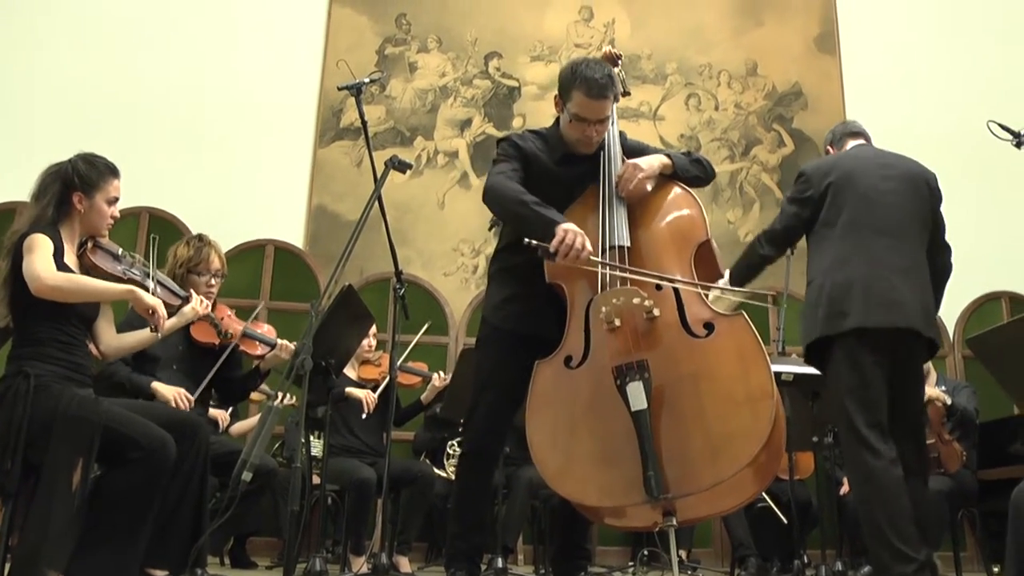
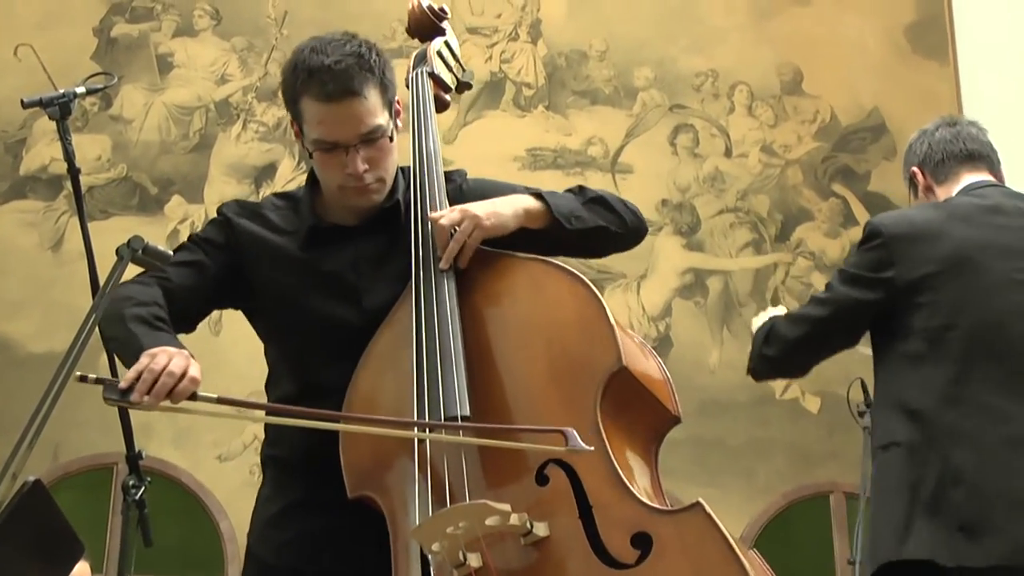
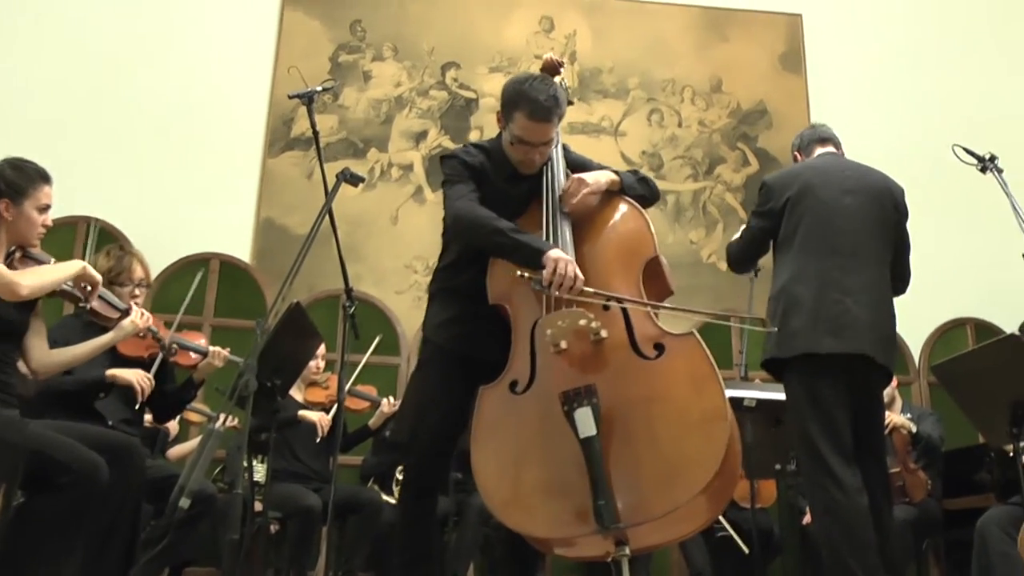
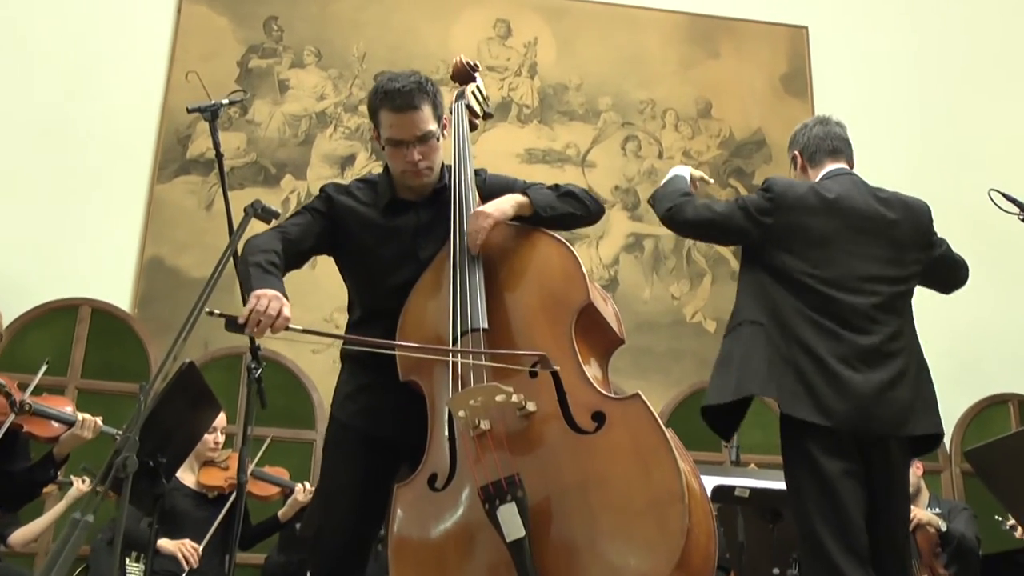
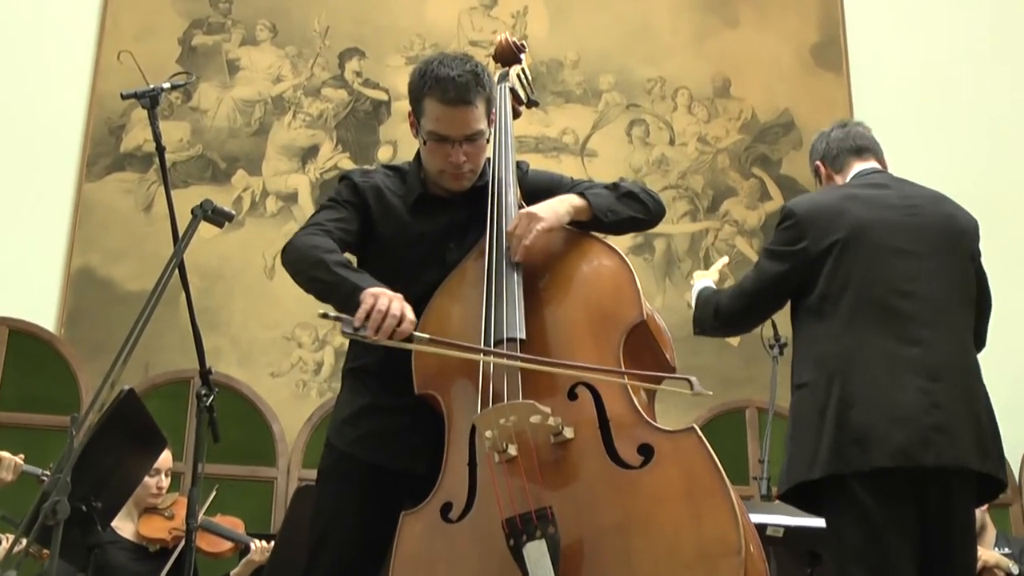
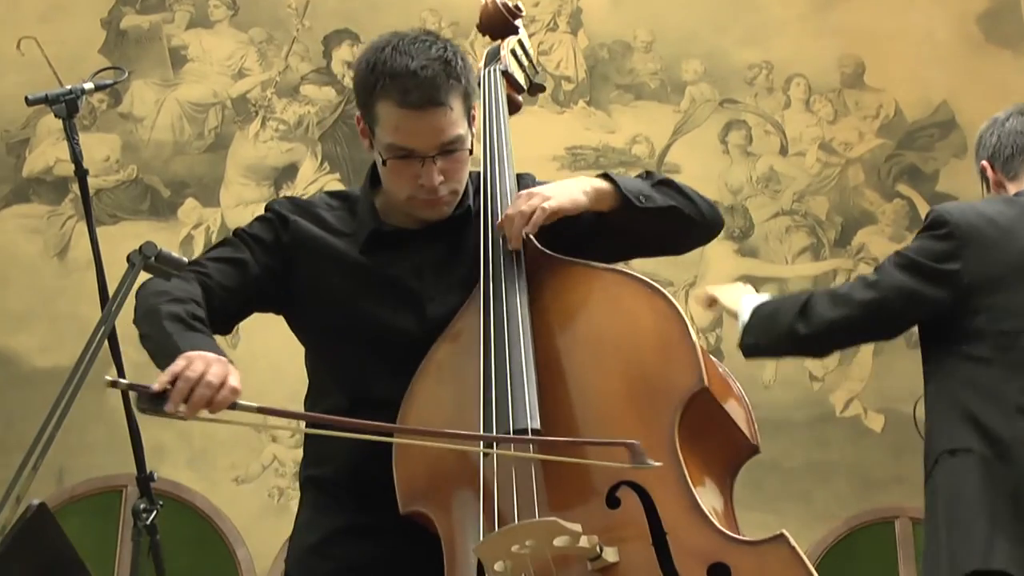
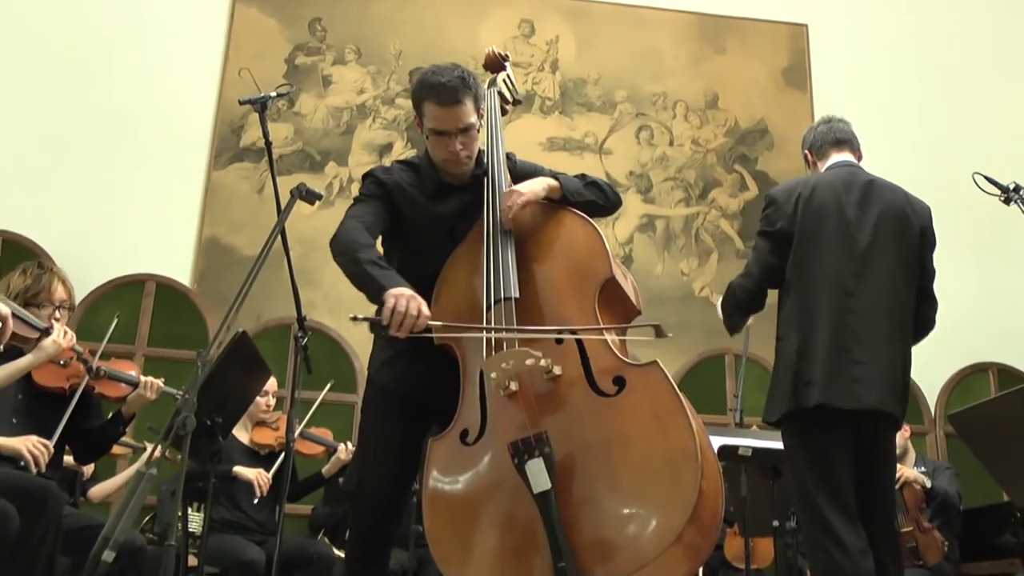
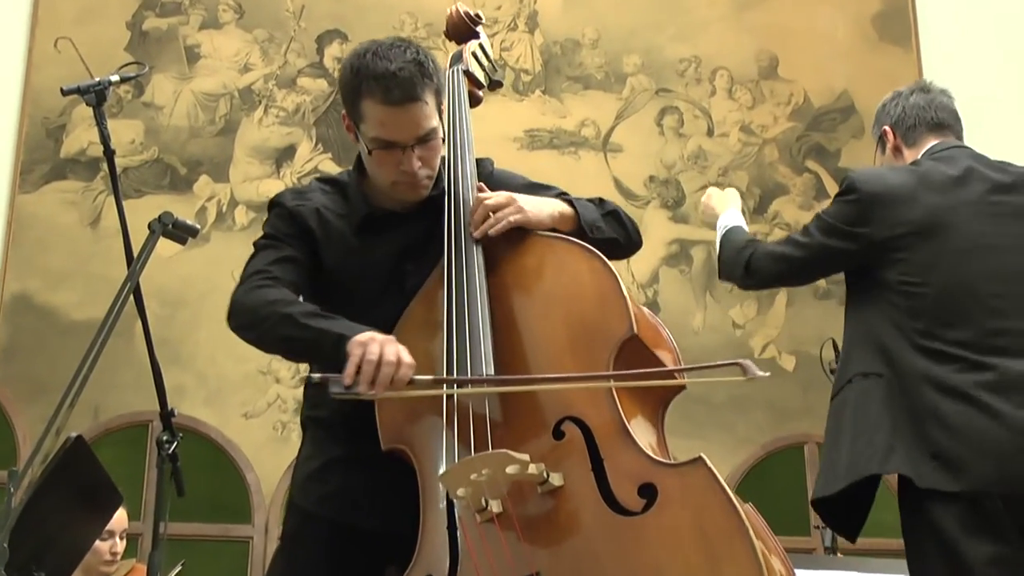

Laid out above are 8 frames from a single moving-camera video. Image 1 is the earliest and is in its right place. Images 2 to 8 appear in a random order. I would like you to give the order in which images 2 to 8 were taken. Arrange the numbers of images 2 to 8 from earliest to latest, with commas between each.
3, 7, 4, 5, 8, 2, 6
